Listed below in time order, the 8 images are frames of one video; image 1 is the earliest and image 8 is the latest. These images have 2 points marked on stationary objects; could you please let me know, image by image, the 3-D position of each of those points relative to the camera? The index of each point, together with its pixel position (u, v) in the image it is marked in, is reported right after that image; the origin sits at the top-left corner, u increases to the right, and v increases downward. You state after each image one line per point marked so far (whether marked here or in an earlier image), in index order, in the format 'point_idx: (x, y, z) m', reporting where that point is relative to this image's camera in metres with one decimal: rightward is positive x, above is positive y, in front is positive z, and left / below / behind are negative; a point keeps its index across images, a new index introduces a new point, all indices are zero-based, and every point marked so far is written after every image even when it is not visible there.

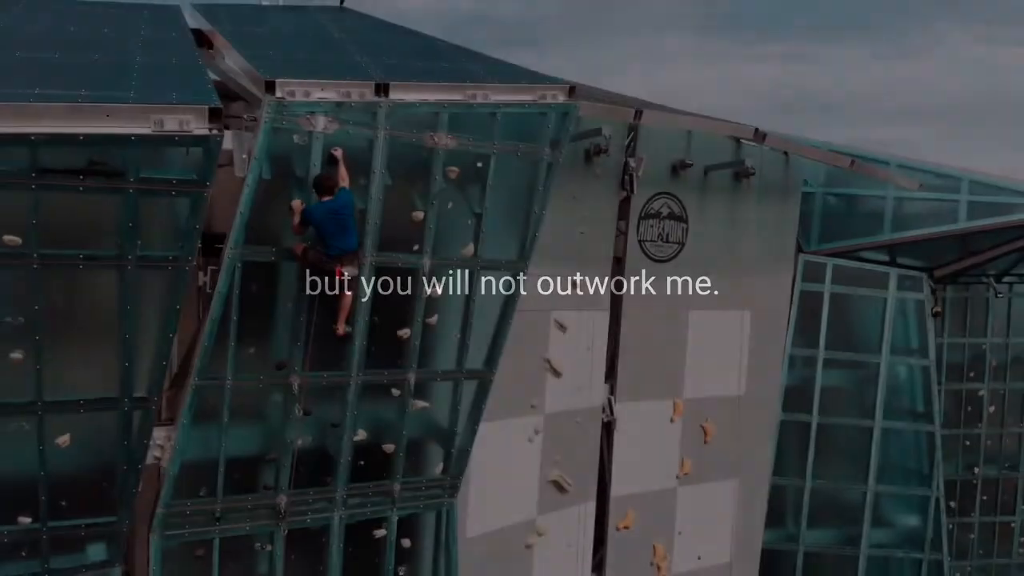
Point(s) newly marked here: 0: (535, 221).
0: (+0.2, +0.4, +8.9) m
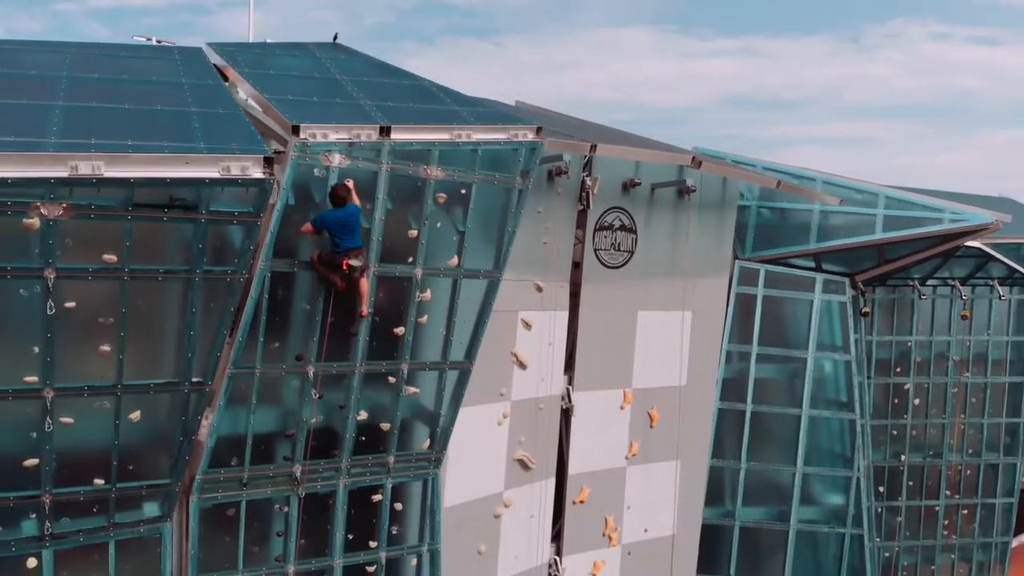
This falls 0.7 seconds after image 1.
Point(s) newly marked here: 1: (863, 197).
0: (0.0, +0.4, +10.5) m
1: (+4.1, +1.1, +15.6) m
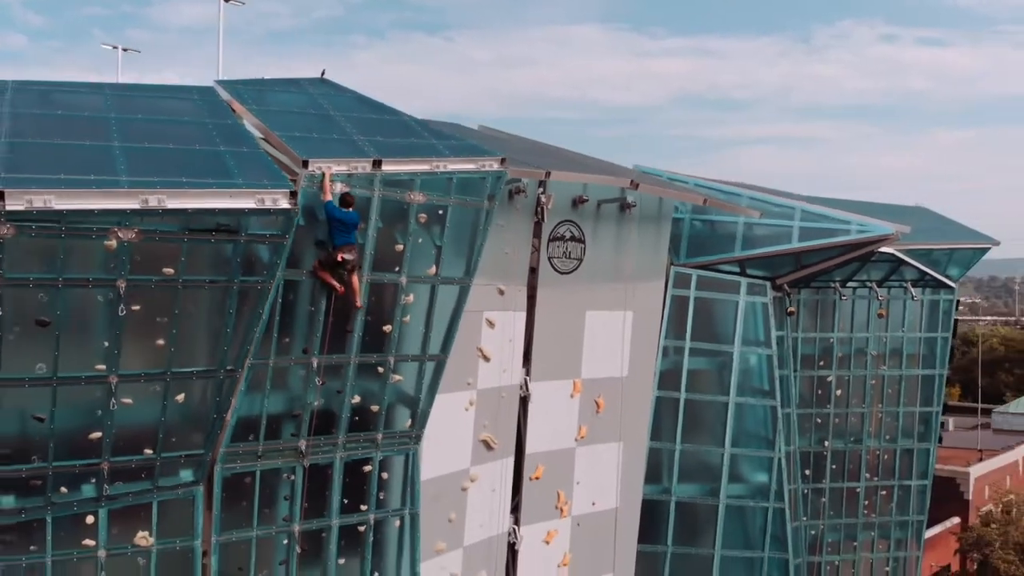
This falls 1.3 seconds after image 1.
0: (-0.3, +0.4, +12.4) m
1: (+3.6, +1.0, +17.6) m
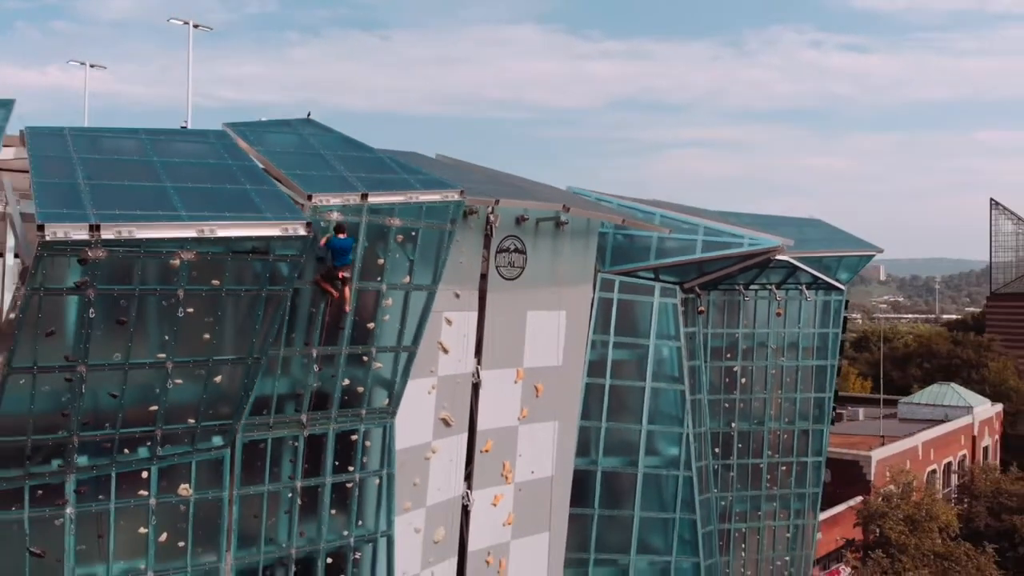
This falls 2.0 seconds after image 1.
0: (-0.9, +0.3, +15.4) m
1: (+2.8, +1.0, +20.8) m
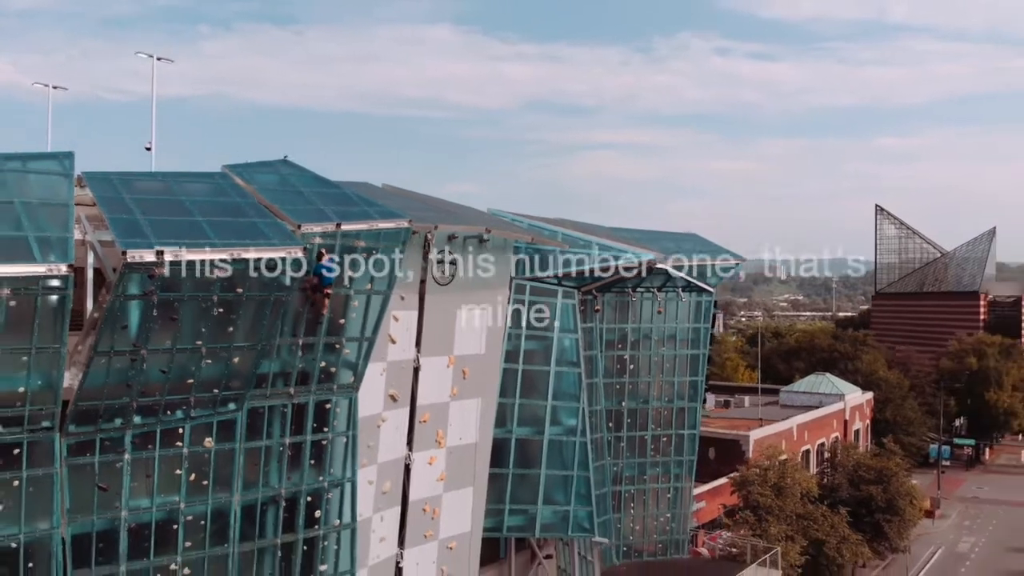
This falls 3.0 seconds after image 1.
0: (-1.9, +0.2, +20.1) m
1: (+1.4, +0.9, +25.8) m
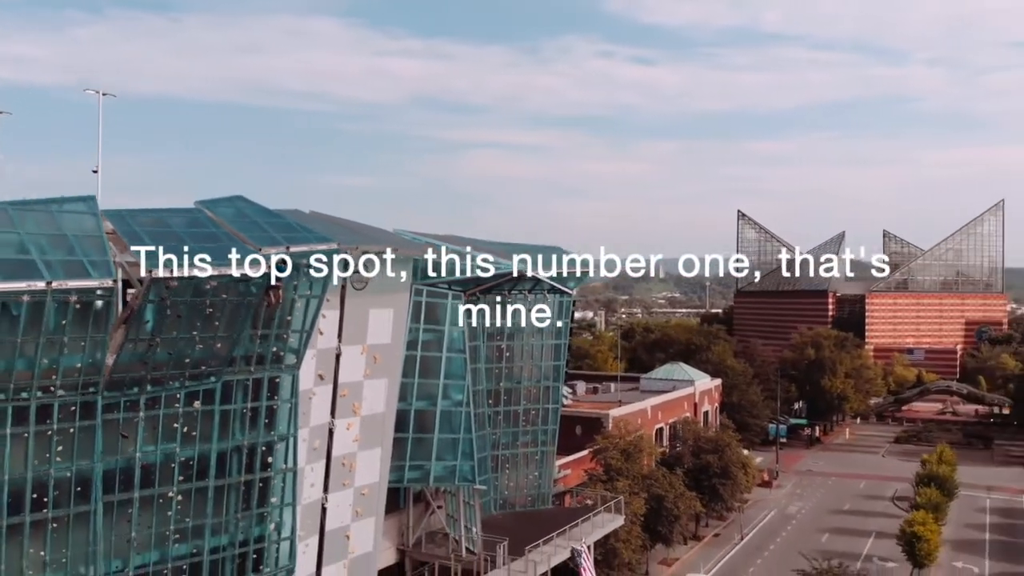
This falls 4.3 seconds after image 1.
0: (-4.0, +0.1, +27.2) m
1: (-1.1, +0.8, +33.1) m
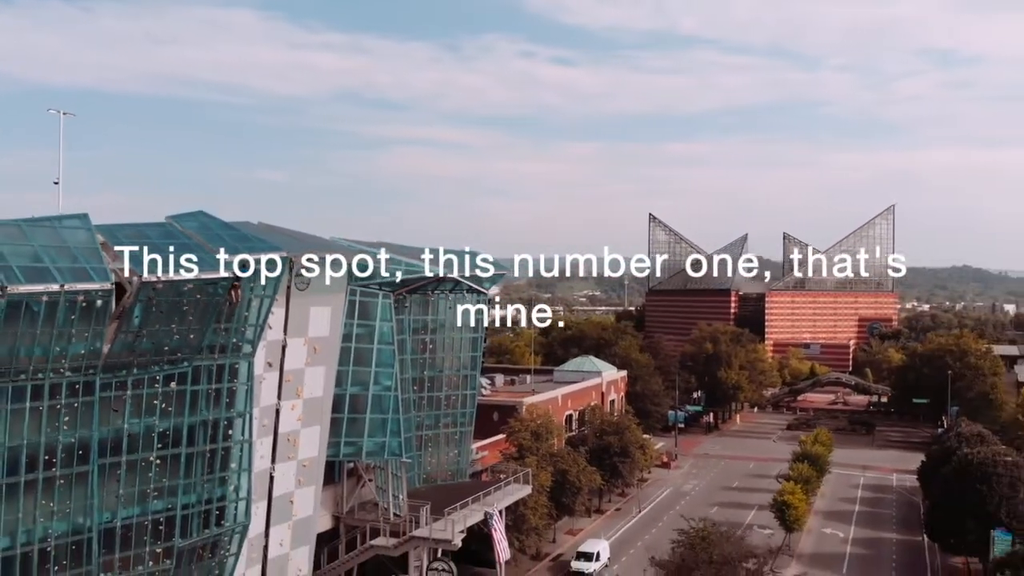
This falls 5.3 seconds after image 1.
0: (-6.0, +0.1, +32.6) m
1: (-3.5, +0.8, +38.7) m
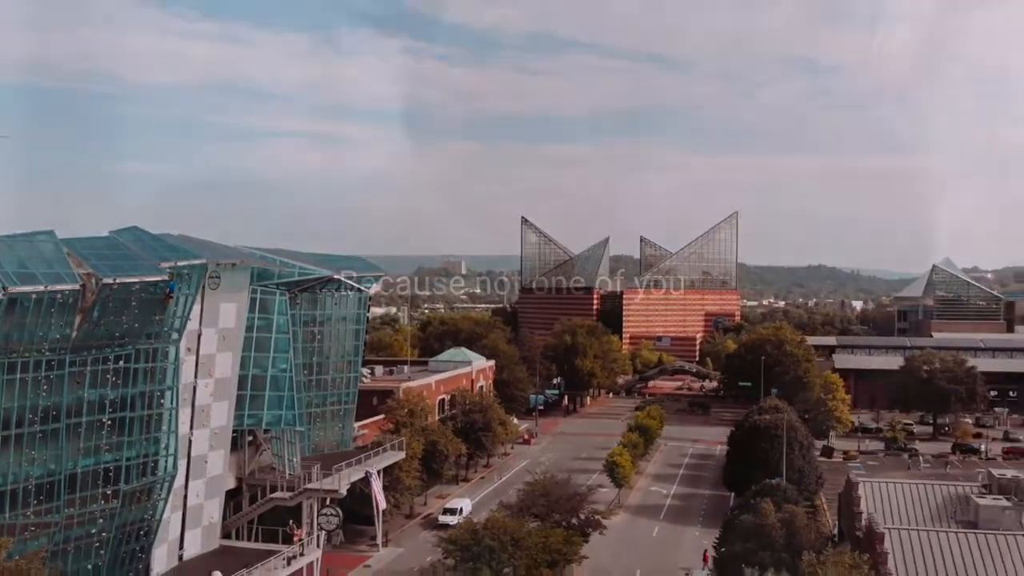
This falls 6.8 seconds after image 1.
0: (-10.1, +0.1, +41.5) m
1: (-8.2, +0.8, +47.8) m
